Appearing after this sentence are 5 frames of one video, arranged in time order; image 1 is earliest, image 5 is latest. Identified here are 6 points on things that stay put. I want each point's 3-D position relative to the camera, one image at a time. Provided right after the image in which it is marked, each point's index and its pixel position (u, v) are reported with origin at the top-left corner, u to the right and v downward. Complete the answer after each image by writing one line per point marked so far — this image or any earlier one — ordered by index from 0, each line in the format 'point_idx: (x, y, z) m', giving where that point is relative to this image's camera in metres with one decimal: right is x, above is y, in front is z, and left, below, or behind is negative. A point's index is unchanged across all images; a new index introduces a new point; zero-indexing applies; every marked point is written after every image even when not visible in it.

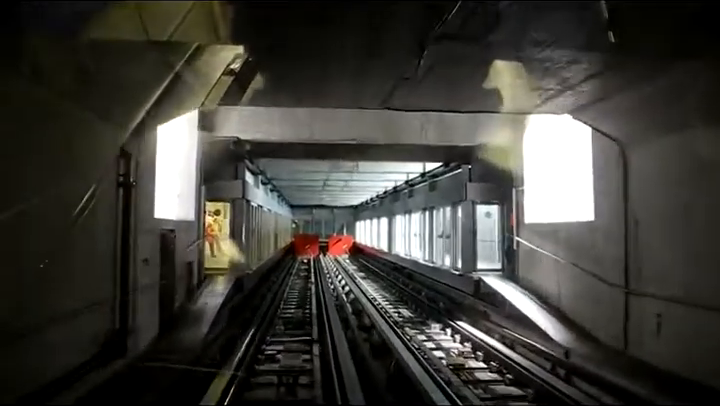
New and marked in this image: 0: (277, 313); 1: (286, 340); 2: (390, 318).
0: (-1.4, -1.8, +11.7) m
1: (-0.9, -1.7, +8.9) m
2: (+0.5, -1.8, +10.9) m
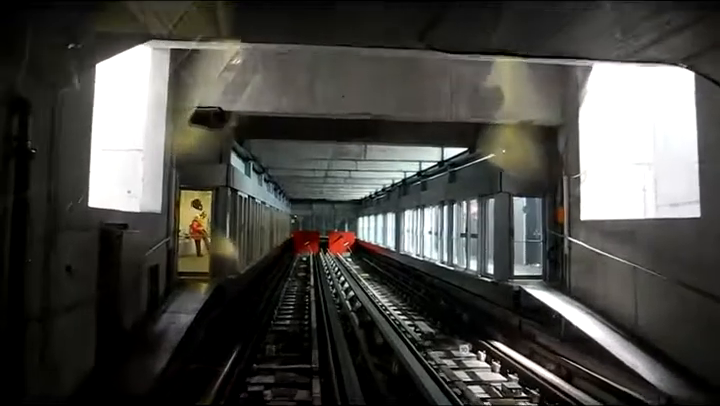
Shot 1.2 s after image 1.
0: (-1.2, -1.7, +9.7) m
1: (-0.8, -1.6, +6.9) m
2: (+0.6, -1.7, +8.9) m
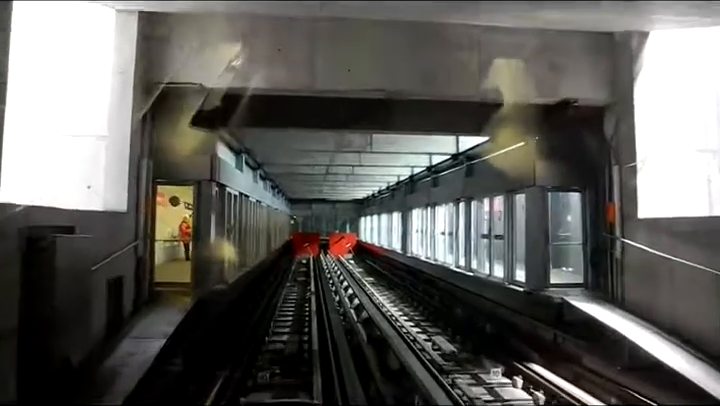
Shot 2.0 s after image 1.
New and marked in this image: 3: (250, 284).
0: (-1.1, -1.7, +8.4) m
1: (-0.7, -1.6, +5.6) m
2: (+0.7, -1.6, +7.6) m
3: (-1.9, -1.4, +11.6) m
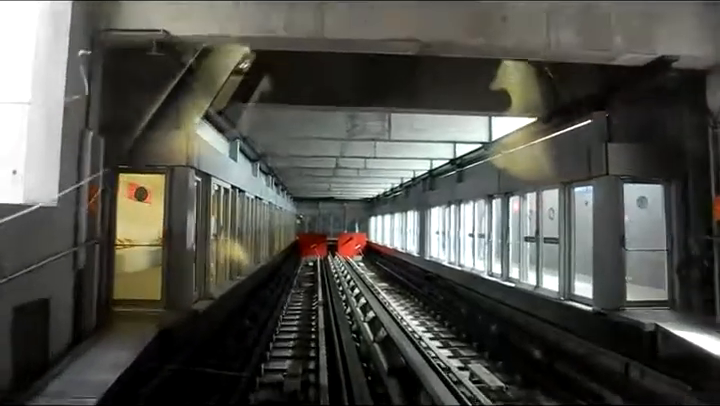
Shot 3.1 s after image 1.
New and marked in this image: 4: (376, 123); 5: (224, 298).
0: (-1.0, -1.6, +6.7) m
1: (-0.5, -1.5, +3.9) m
2: (+0.9, -1.6, +5.9) m
3: (-1.7, -1.3, +9.9) m
4: (+0.2, +1.1, +9.5) m
5: (-1.6, -1.1, +8.8) m
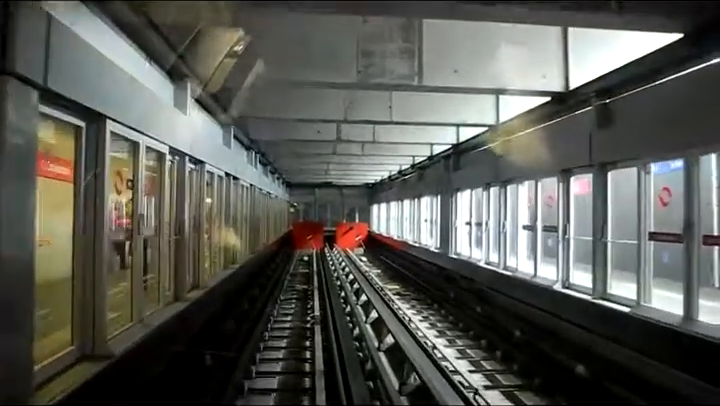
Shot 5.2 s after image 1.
0: (-0.8, -1.5, +3.6) m
1: (-0.4, -1.4, +0.8) m
2: (+1.0, -1.5, +2.8) m
3: (-1.5, -1.1, +6.8) m
4: (+0.3, +1.3, +6.3) m
5: (-1.4, -0.9, +5.6) m
